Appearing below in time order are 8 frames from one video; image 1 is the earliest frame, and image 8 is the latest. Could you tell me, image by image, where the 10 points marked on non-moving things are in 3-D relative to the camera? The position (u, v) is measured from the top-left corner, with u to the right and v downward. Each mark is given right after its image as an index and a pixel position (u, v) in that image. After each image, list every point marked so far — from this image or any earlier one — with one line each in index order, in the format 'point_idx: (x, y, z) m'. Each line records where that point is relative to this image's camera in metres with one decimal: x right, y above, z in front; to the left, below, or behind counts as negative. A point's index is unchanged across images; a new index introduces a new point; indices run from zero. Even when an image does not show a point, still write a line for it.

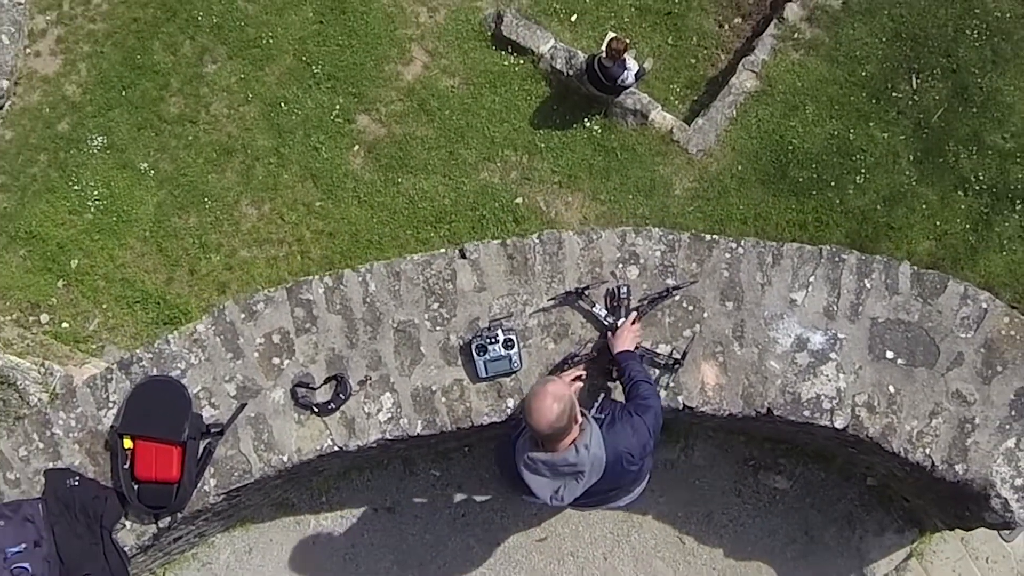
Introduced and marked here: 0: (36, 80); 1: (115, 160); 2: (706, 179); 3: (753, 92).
0: (-4.6, +2.2, +8.0) m
1: (-3.7, +1.3, +7.7) m
2: (+1.6, +0.9, +7.4) m
3: (+2.0, +1.7, +7.7) m
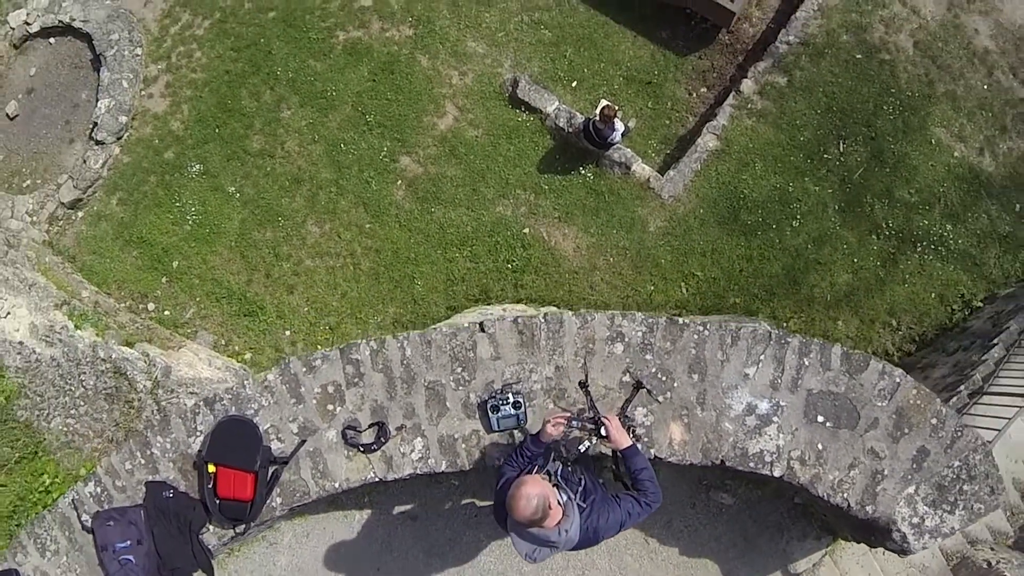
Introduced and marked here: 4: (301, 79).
0: (-4.4, +2.2, +10.0) m
1: (-3.6, +1.3, +9.7) m
2: (+1.7, +0.7, +9.1) m
3: (+2.2, +1.5, +9.3) m
4: (-2.5, +2.5, +9.8) m
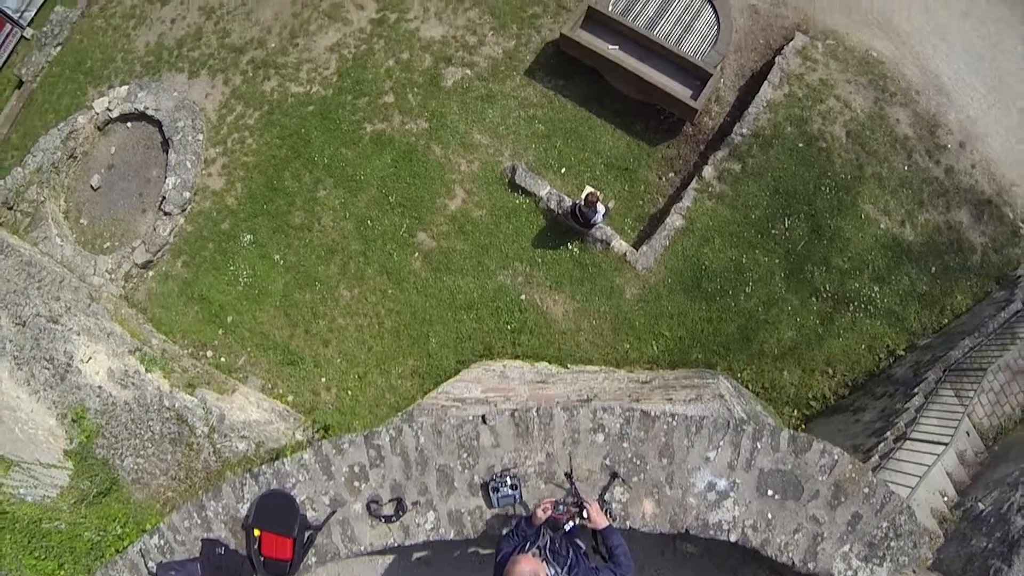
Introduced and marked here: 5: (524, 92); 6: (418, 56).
0: (-4.4, +1.4, +11.8) m
1: (-3.5, +0.5, +11.4) m
2: (+1.7, 0.0, +10.6) m
3: (+2.2, +0.8, +10.8) m
4: (-2.5, +1.7, +11.5) m
5: (+0.2, +2.7, +11.8) m
6: (-1.4, +3.3, +12.1) m
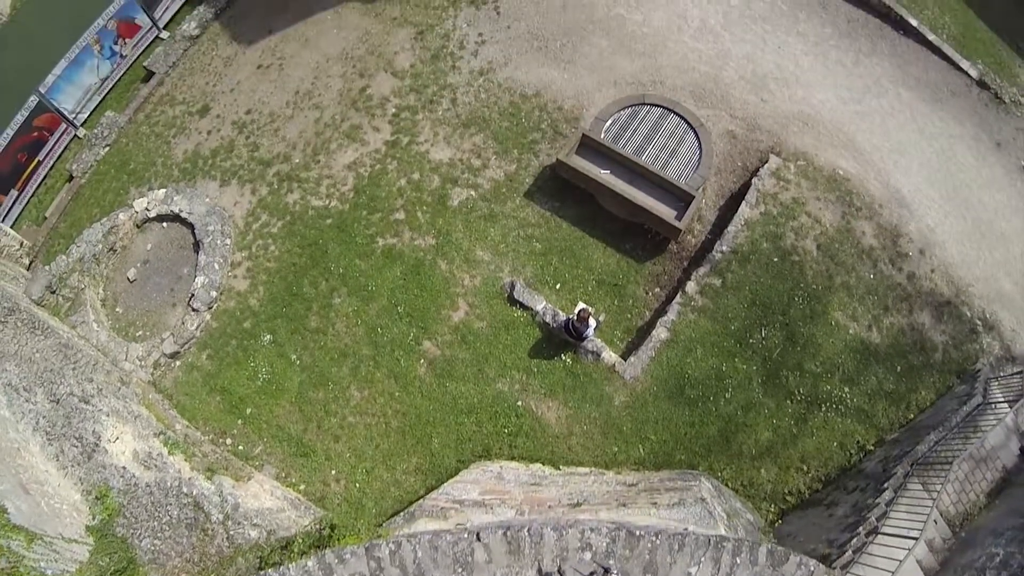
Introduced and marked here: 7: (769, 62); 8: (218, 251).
0: (-4.4, -0.1, +12.8) m
1: (-3.6, -1.0, +12.4) m
2: (+1.7, -1.5, +11.4) m
3: (+2.2, -0.7, +11.6) m
4: (-2.5, +0.2, +12.5) m
5: (+0.2, +1.1, +12.8) m
6: (-1.4, +1.7, +13.2) m
7: (+4.5, +4.0, +14.2) m
8: (-4.7, +0.6, +13.1) m
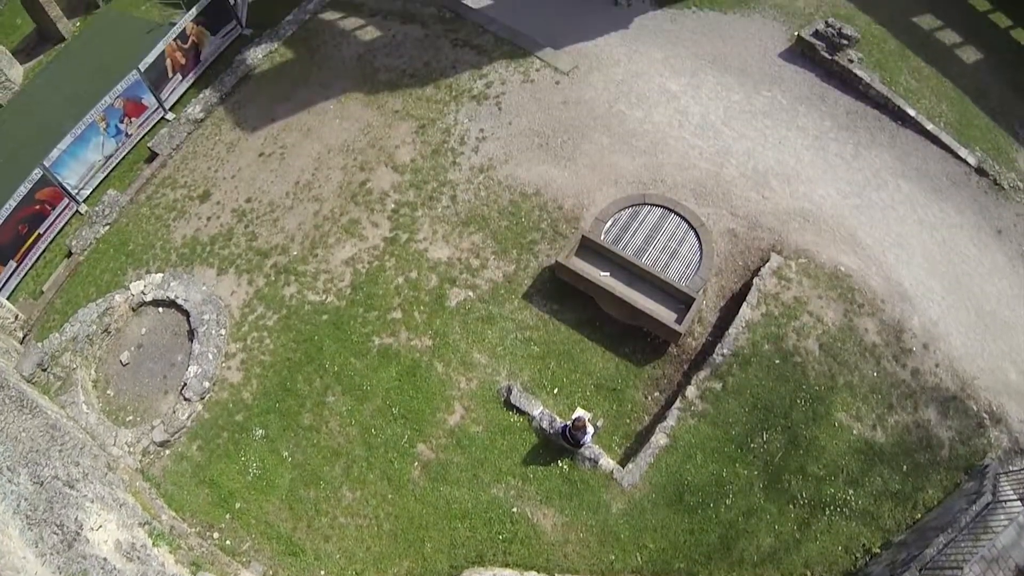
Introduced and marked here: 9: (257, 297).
0: (-4.4, -1.5, +12.6) m
1: (-3.6, -2.4, +12.1) m
2: (+1.6, -3.0, +11.1) m
3: (+2.1, -2.2, +11.4) m
4: (-2.5, -1.3, +12.3) m
5: (+0.1, -0.4, +12.7) m
6: (-1.4, +0.2, +13.1) m
7: (+4.5, +2.3, +14.2) m
8: (-4.7, -0.9, +12.9) m
9: (-4.2, -0.1, +13.4) m
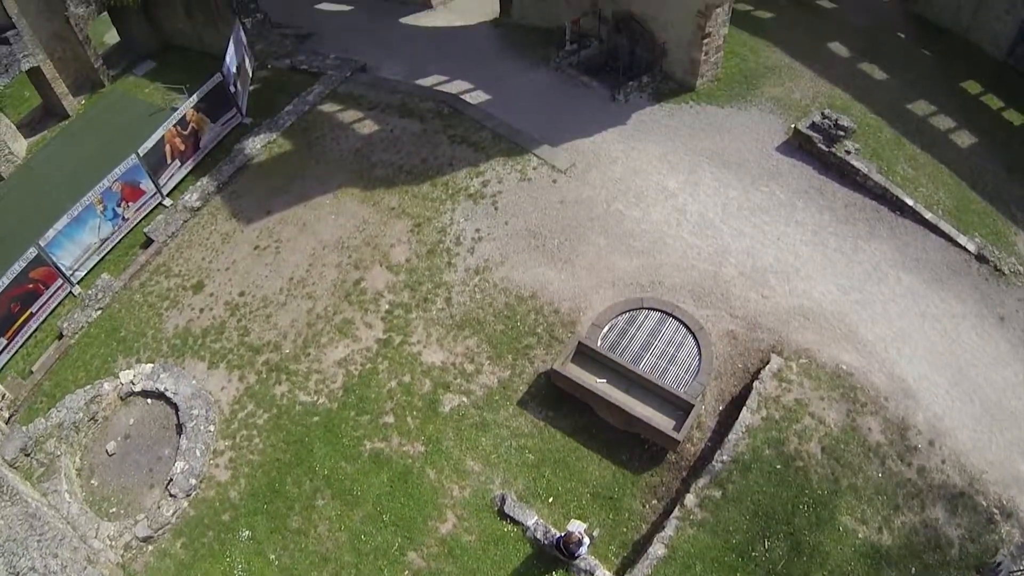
0: (-4.5, -3.1, +12.3) m
1: (-3.7, -3.9, +11.7) m
2: (+1.5, -4.4, +10.6) m
3: (+2.0, -3.7, +11.0) m
4: (-2.6, -2.8, +12.0) m
5: (+0.1, -2.0, +12.4) m
6: (-1.5, -1.4, +12.8) m
7: (+4.4, +0.6, +14.1) m
8: (-4.8, -2.4, +12.6) m
9: (-4.3, -1.7, +13.1) m
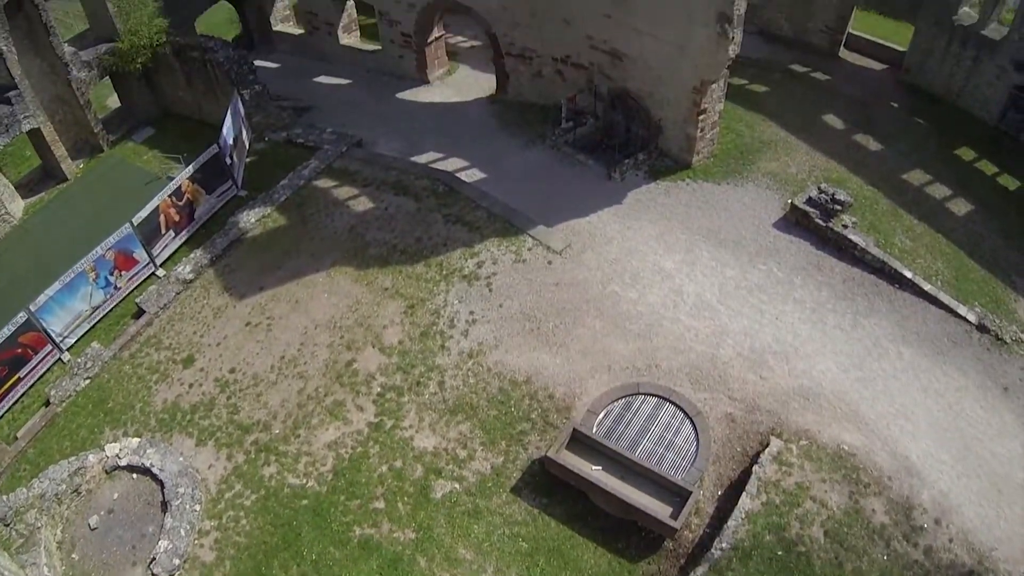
0: (-4.6, -4.3, +11.9) m
1: (-3.8, -5.1, +11.2) m
2: (+1.4, -5.6, +10.2) m
3: (+1.9, -4.9, +10.6) m
4: (-2.7, -4.0, +11.6) m
5: (0.0, -3.2, +12.1) m
6: (-1.6, -2.7, +12.5) m
7: (+4.3, -0.8, +13.9) m
8: (-4.9, -3.7, +12.2) m
9: (-4.4, -3.0, +12.8) m
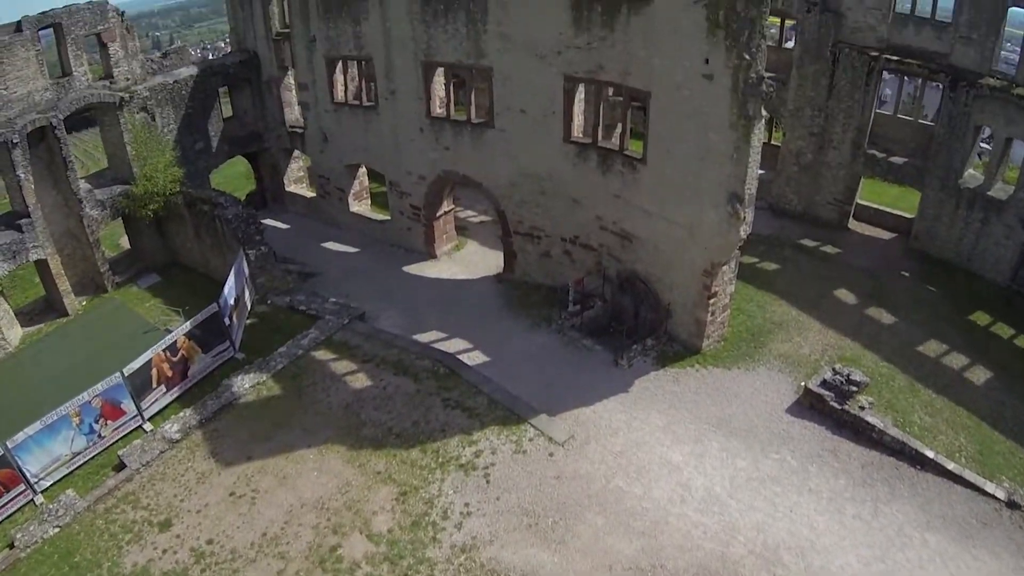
0: (-4.8, -6.8, +10.6) m
1: (-4.0, -7.5, +9.9) m
2: (+1.2, -8.1, +8.7) m
3: (+1.7, -7.5, +9.2) m
4: (-2.9, -6.5, +10.4) m
5: (-0.2, -6.0, +10.9) m
6: (-1.7, -5.4, +11.5) m
7: (+4.3, -4.0, +13.1) m
8: (-5.1, -6.2, +11.1) m
9: (-4.5, -5.7, +11.8) m
